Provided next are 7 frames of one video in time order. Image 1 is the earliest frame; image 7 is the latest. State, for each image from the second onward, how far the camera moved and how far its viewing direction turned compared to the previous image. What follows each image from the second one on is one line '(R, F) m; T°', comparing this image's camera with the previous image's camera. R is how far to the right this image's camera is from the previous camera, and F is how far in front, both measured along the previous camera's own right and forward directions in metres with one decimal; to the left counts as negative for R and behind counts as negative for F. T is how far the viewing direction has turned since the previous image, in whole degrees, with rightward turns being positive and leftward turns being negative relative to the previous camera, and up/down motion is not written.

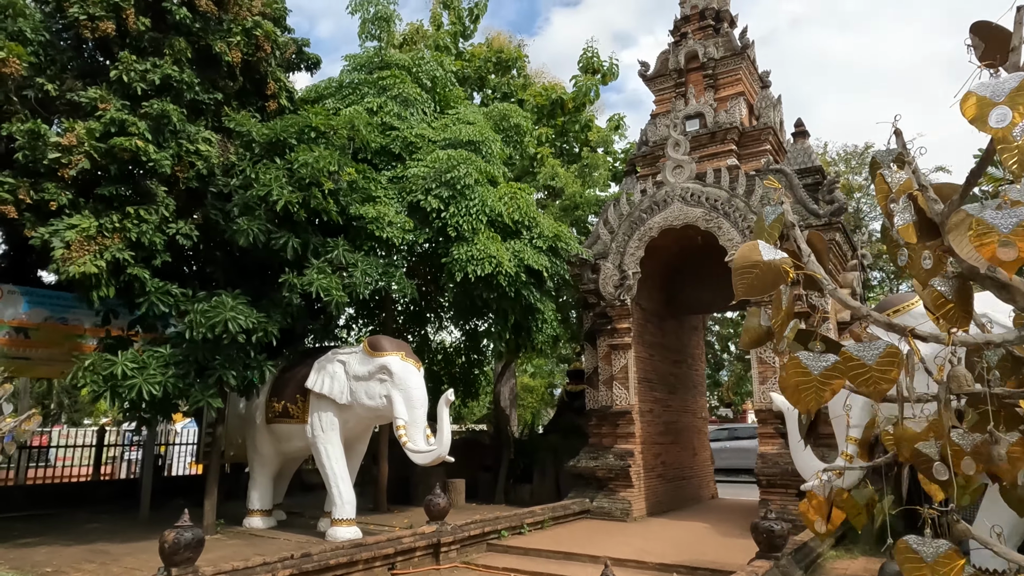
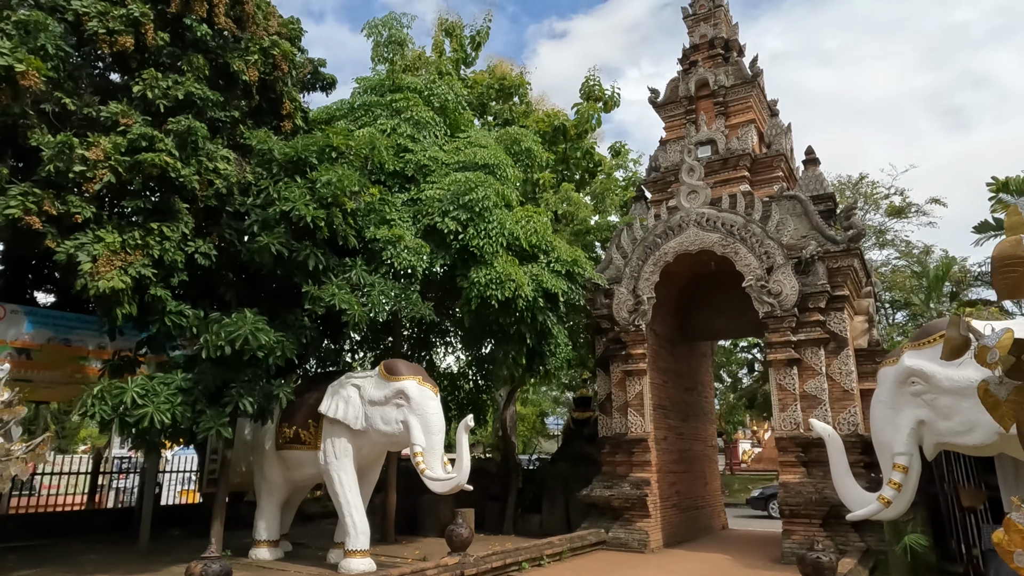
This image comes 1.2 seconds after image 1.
(-0.4, +0.1) m; +1°
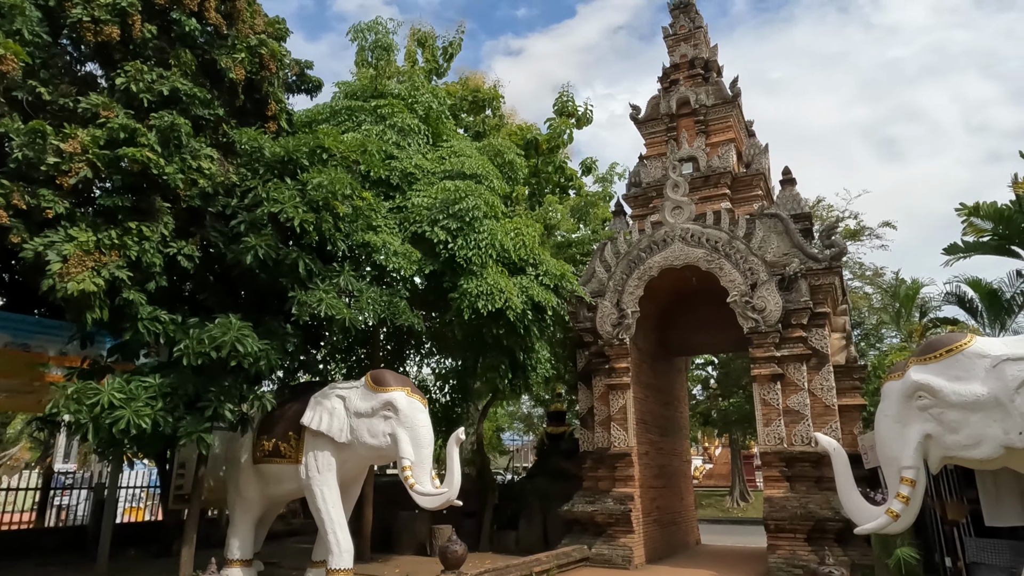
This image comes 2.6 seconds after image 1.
(-0.4, +0.1) m; +4°
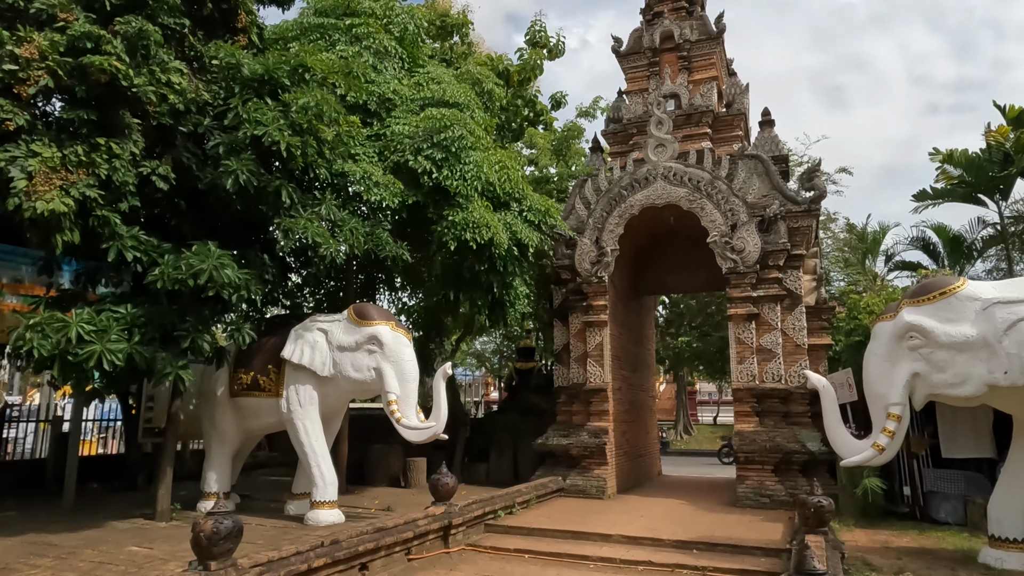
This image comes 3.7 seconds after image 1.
(-0.4, +0.1) m; +4°
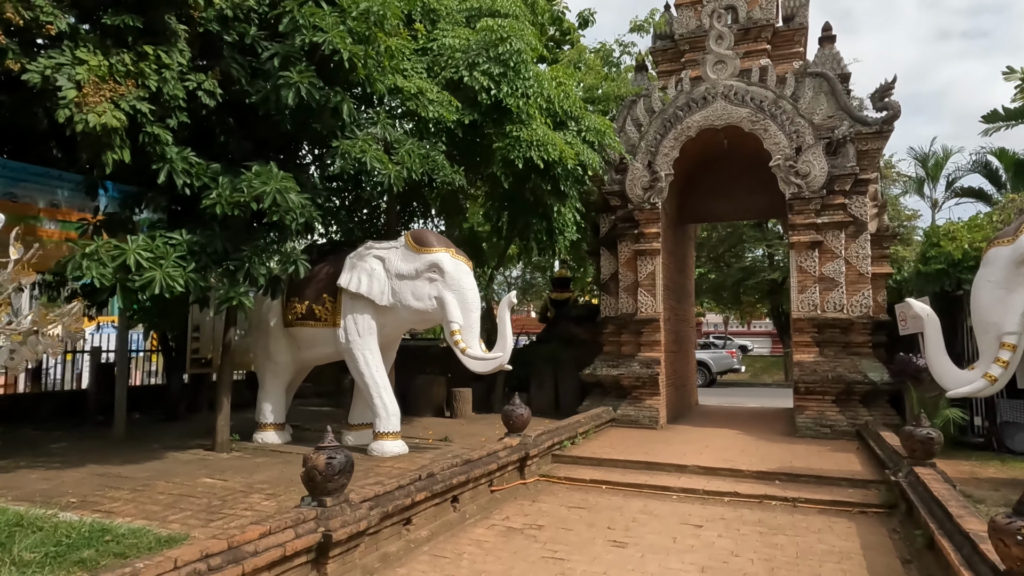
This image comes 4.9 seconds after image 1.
(-0.7, +0.3) m; 0°
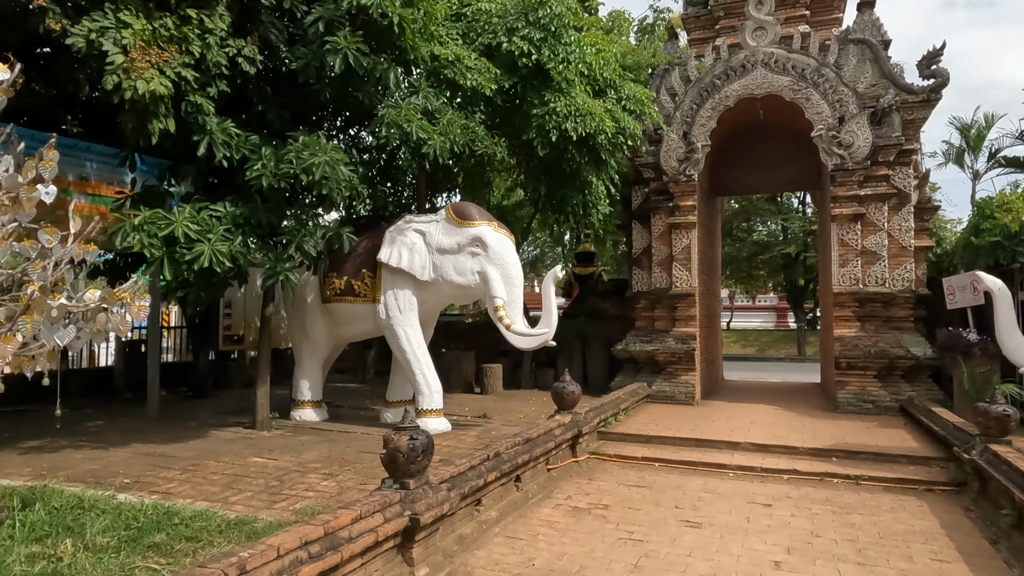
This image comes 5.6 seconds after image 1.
(-0.4, +0.2) m; 0°
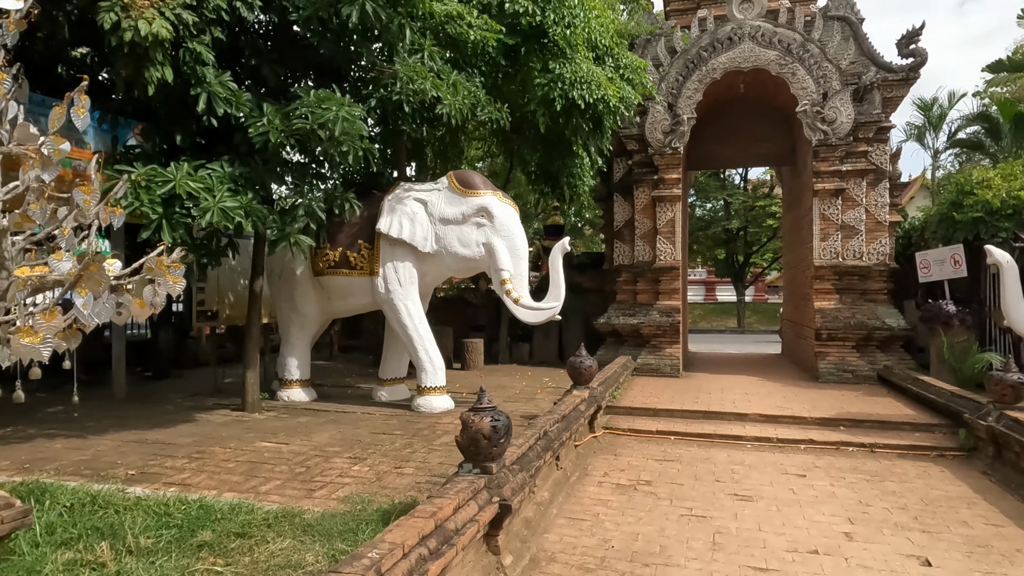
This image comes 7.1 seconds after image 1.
(-0.7, +0.3) m; +6°
